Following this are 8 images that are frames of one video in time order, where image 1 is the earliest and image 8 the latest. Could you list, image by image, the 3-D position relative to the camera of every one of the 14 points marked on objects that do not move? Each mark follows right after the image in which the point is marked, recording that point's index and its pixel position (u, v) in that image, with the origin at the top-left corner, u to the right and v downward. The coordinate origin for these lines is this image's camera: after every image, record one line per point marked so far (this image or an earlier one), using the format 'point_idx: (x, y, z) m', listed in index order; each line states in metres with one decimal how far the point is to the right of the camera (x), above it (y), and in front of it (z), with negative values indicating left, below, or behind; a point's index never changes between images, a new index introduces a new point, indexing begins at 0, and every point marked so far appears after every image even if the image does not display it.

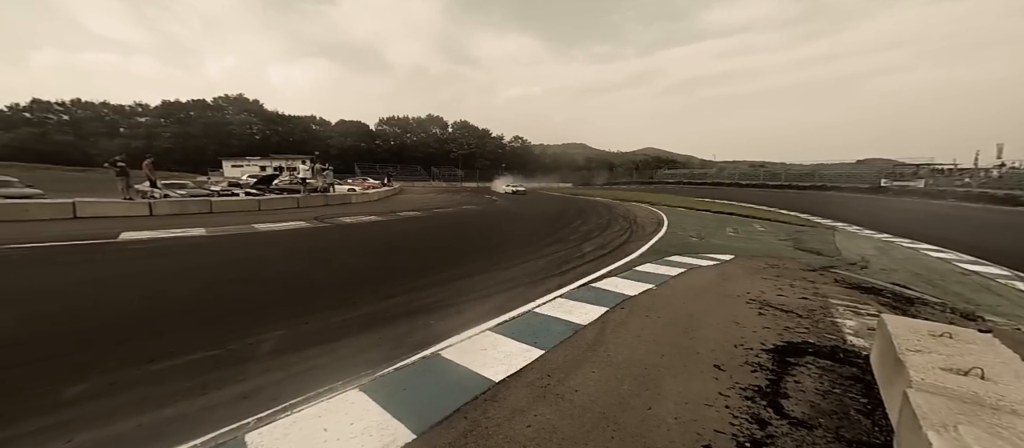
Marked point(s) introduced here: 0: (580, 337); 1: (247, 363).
0: (+0.7, -1.1, +3.3) m
1: (-2.0, -1.1, +2.7) m
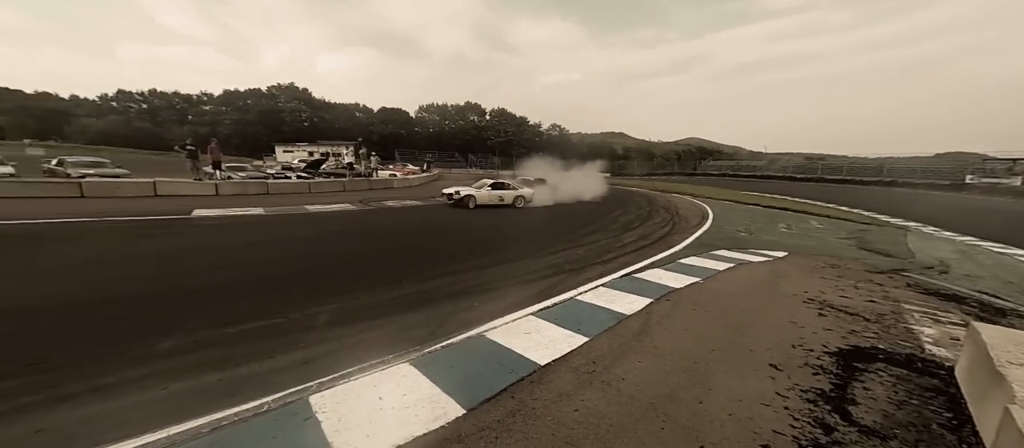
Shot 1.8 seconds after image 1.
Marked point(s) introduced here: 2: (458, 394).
0: (+1.1, -1.0, +3.2) m
1: (-1.7, -0.9, +2.9) m
2: (-0.3, -1.0, +2.1) m
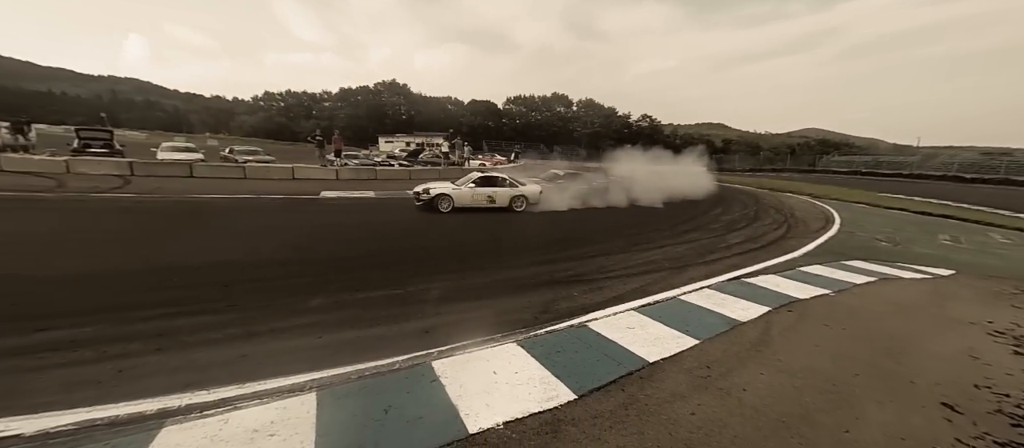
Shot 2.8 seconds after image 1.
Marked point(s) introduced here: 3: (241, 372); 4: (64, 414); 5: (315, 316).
0: (+1.9, -0.9, +2.9) m
1: (-0.8, -0.7, +3.2) m
2: (+0.3, -1.0, +2.1) m
3: (-1.7, -0.9, +2.2) m
4: (-2.3, -1.0, +1.8) m
5: (-1.6, -0.8, +2.8) m
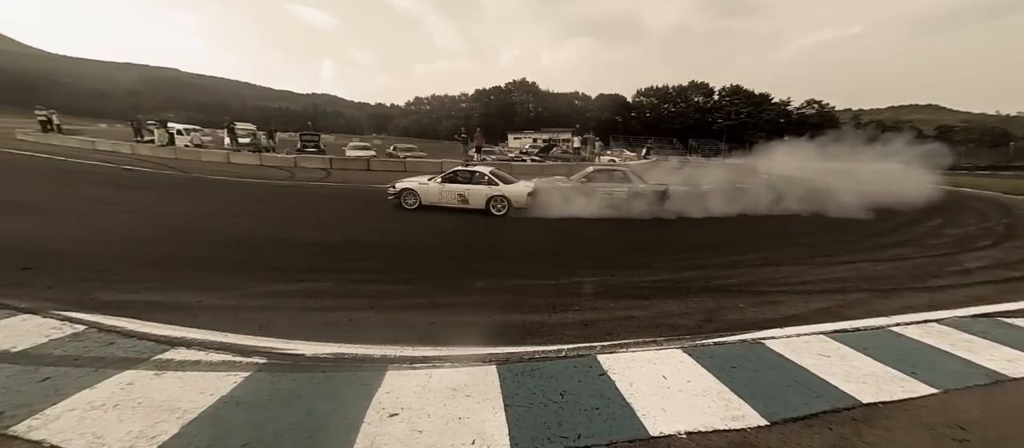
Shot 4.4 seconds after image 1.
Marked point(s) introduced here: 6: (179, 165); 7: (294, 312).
0: (+3.1, -1.0, +2.1) m
1: (+0.6, -0.7, +3.2) m
2: (+1.3, -1.0, +1.9) m
3: (-0.6, -0.8, +2.6) m
4: (-1.3, -0.8, +2.4) m
5: (-0.3, -0.7, +3.2) m
6: (-10.9, +2.0, +11.3) m
7: (-1.9, -0.8, +2.9) m
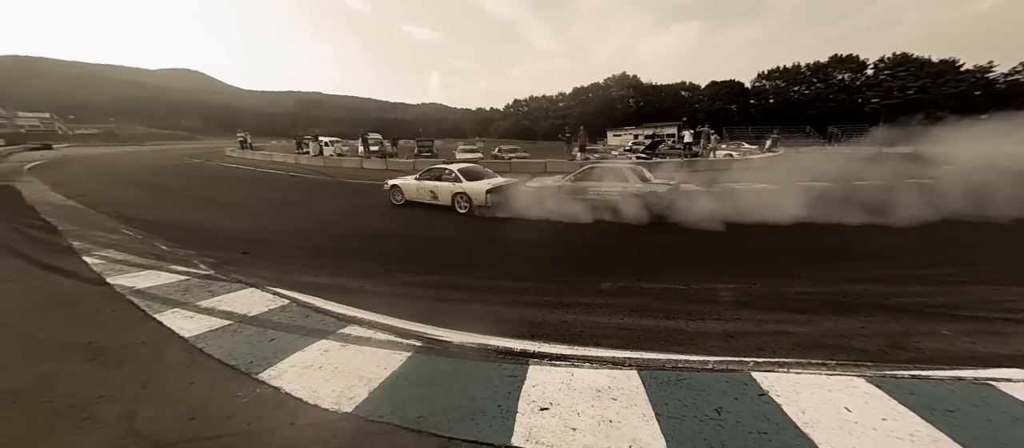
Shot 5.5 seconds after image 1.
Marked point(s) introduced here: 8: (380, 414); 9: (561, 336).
0: (+3.8, -1.1, +1.2) m
1: (+1.7, -0.7, +3.0) m
2: (+2.1, -1.0, +1.4) m
3: (+0.4, -0.8, +2.6) m
4: (-0.3, -0.8, +2.6) m
5: (+0.8, -0.7, +3.1) m
6: (-7.4, +2.1, +13.6) m
7: (-0.7, -0.7, +3.2) m
8: (-0.7, -1.0, +1.8) m
9: (+0.4, -0.8, +2.5) m
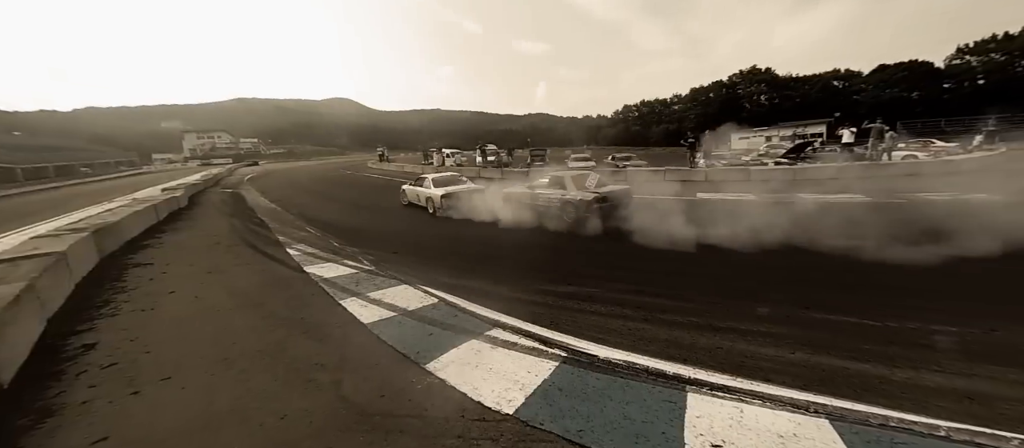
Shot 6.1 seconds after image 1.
0: (+4.3, -1.3, 0.0) m
1: (+2.8, -0.9, +2.3) m
2: (+2.7, -1.1, +0.7) m
3: (+1.5, -1.0, +2.3) m
4: (+0.7, -0.9, +2.5) m
5: (+2.0, -0.8, +2.7) m
6: (-2.9, +2.0, +15.1) m
7: (+0.5, -0.8, +3.2) m
8: (+0.2, -1.1, +1.8) m
9: (+1.4, -1.0, +2.3) m
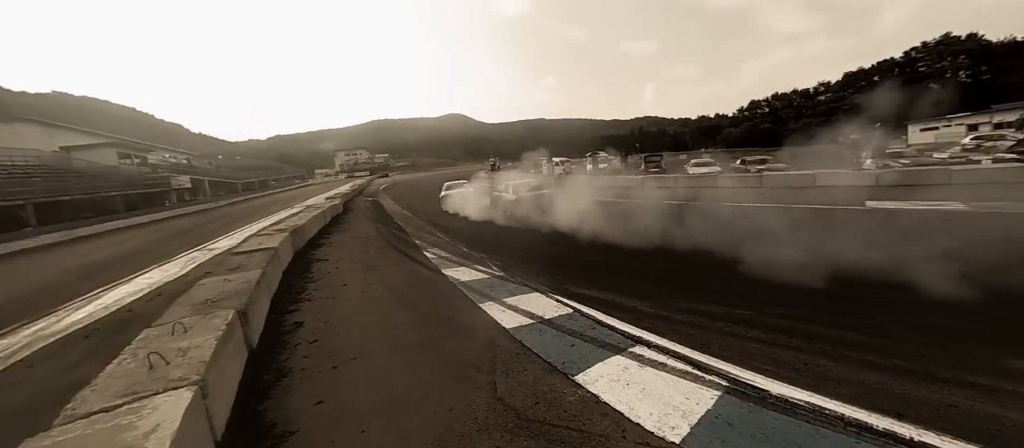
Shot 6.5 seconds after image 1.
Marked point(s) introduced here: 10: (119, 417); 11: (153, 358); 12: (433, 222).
0: (+4.5, -1.4, -1.2) m
1: (+3.7, -1.0, +1.4) m
2: (+3.2, -1.3, -0.1) m
3: (+2.4, -1.1, +1.7) m
4: (+1.7, -1.0, +2.2) m
5: (+3.0, -0.9, +2.0) m
6: (+1.8, +1.7, +15.3) m
7: (+1.8, -1.0, +2.9) m
8: (+1.0, -1.2, +1.7) m
9: (+2.3, -1.1, +1.7) m
10: (-2.2, -1.1, +1.9) m
11: (-2.6, -1.0, +2.5) m
12: (-2.3, +0.1, +9.7) m
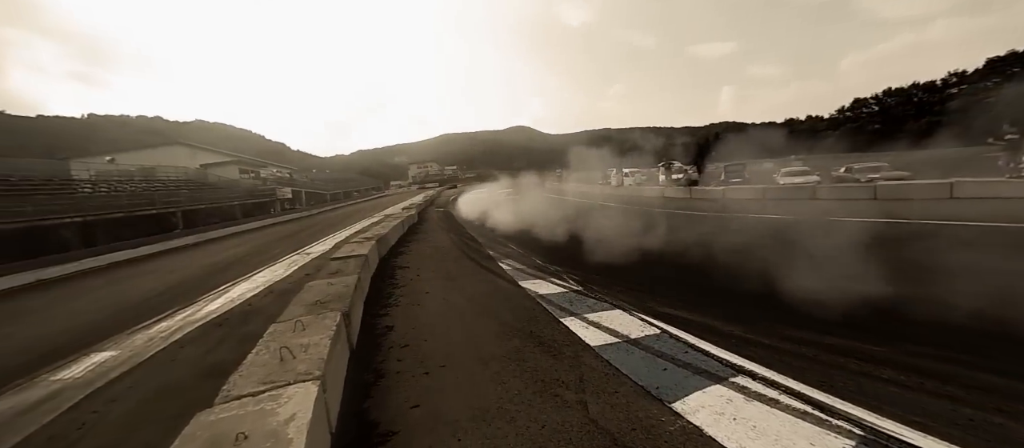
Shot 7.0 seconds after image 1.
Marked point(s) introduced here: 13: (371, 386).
0: (+4.5, -1.5, -2.0) m
1: (+4.1, -1.1, +0.7) m
2: (+3.3, -1.3, -0.7) m
3: (+2.9, -1.2, +1.3) m
4: (+2.3, -1.2, +1.8) m
5: (+3.5, -1.1, +1.4) m
6: (+4.6, +1.1, +14.8) m
7: (+2.5, -1.1, +2.5) m
8: (+1.5, -1.3, +1.4) m
9: (+2.8, -1.2, +1.3) m
10: (-1.6, -1.2, +2.2) m
11: (-1.9, -1.1, +2.8) m
12: (-0.4, -0.2, +10.0) m
13: (-1.2, -1.4, +3.0) m
